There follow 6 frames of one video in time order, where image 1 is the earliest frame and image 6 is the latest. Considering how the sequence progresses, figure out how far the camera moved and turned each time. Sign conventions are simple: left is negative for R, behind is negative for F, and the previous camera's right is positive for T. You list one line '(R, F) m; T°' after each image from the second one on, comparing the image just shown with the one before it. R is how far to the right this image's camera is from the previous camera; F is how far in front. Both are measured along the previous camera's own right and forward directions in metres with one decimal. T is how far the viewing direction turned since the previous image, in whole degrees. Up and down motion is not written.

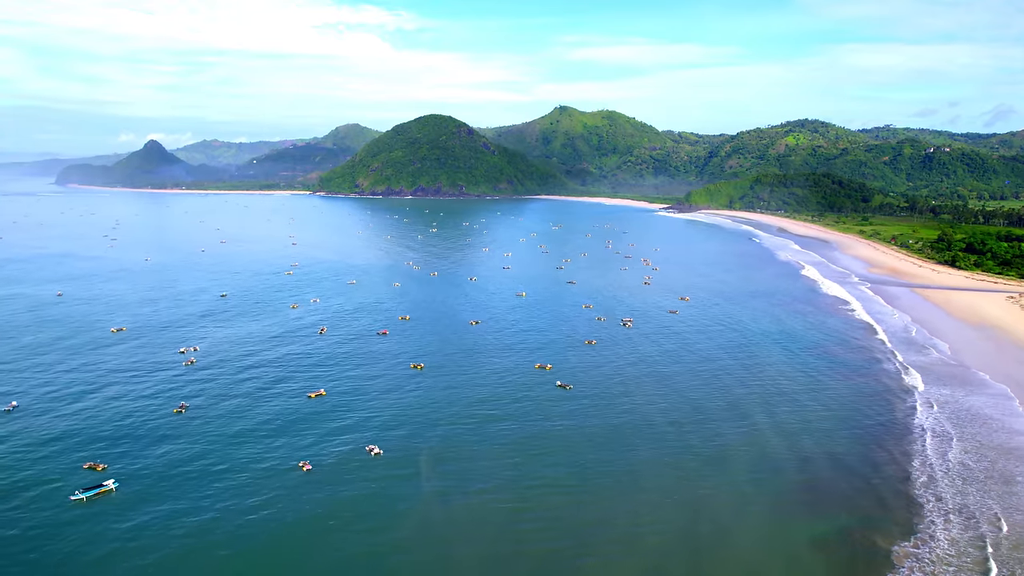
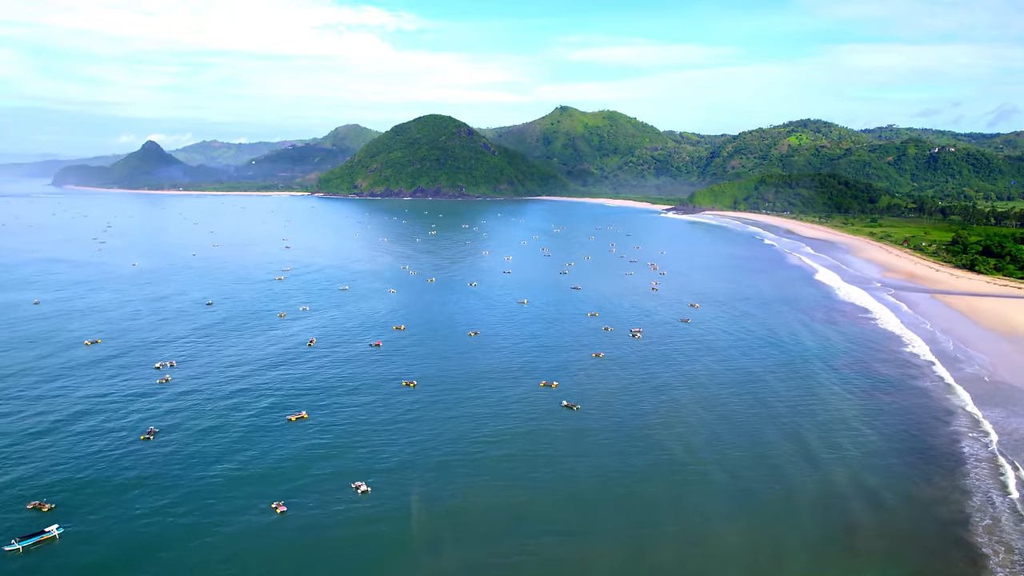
(-0.2, +4.8) m; 0°
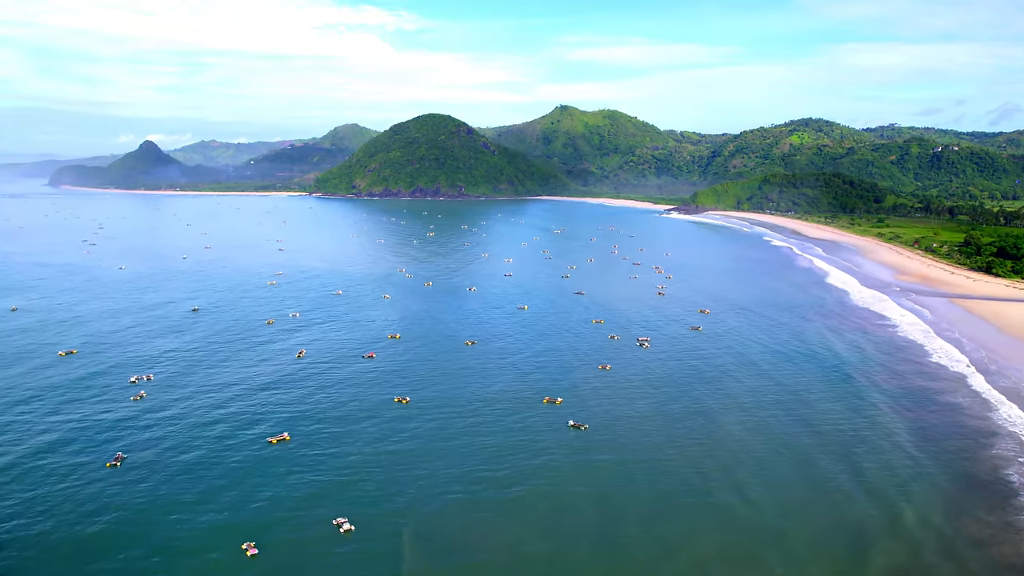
(-0.1, +4.1) m; 0°
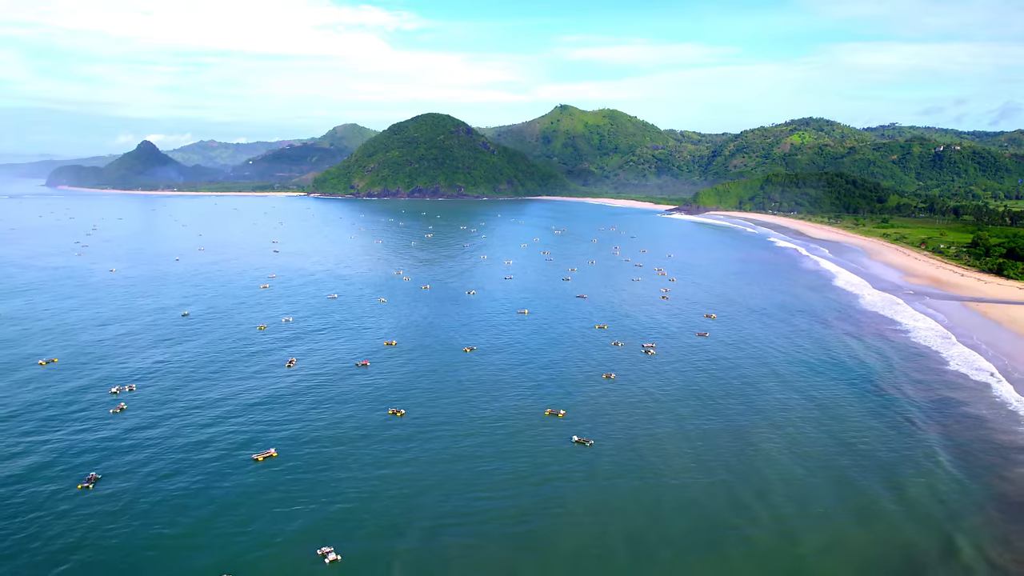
(0.0, +2.7) m; 0°
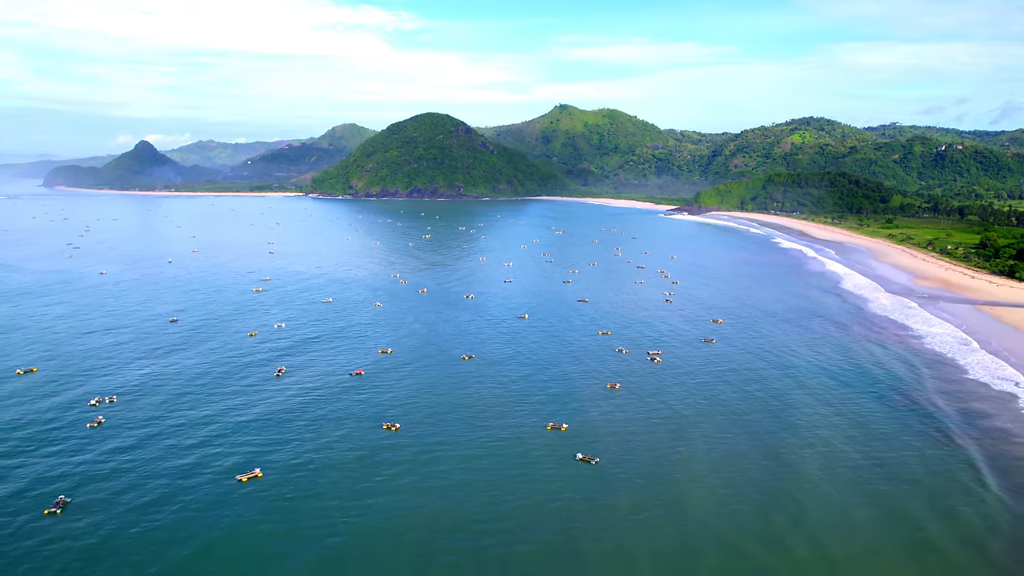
(-0.1, +2.8) m; 0°
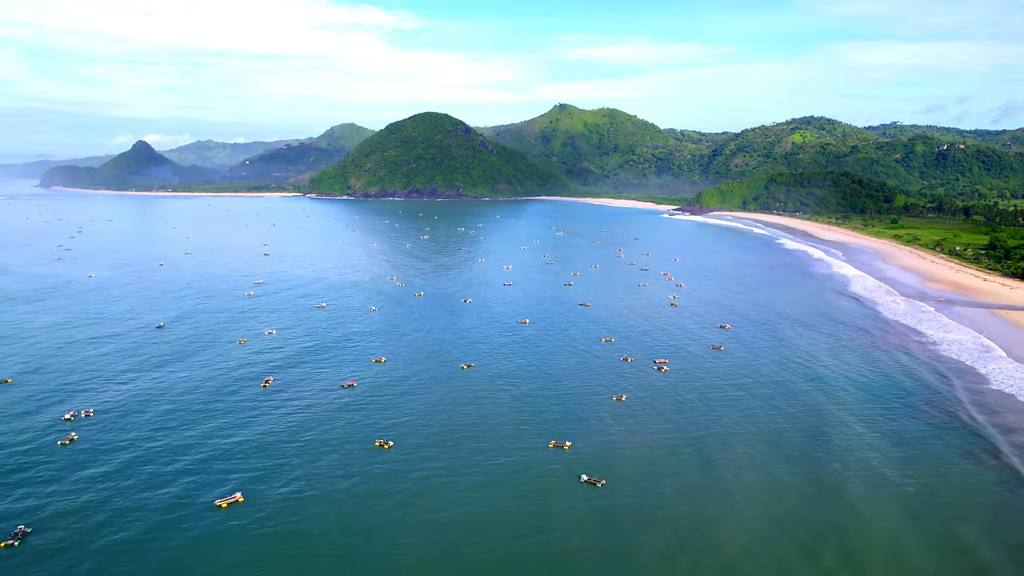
(0.0, +3.0) m; 0°
